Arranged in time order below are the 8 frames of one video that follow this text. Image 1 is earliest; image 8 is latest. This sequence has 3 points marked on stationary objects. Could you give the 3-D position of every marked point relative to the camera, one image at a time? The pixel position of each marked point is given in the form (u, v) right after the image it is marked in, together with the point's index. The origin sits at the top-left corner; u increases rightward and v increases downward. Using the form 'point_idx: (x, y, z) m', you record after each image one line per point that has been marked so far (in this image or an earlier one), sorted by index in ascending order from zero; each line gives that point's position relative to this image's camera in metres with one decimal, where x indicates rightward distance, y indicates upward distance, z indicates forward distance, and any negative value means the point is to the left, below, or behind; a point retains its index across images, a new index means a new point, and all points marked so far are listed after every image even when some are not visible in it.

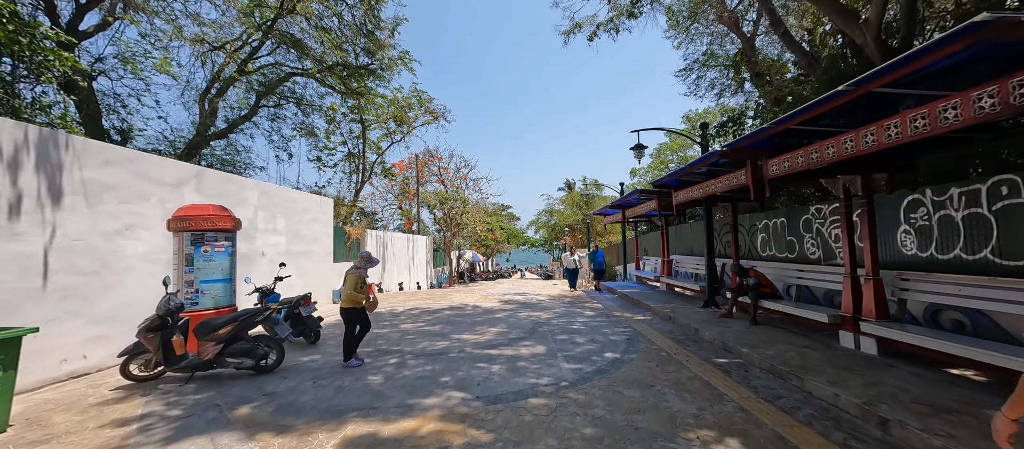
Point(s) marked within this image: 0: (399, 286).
0: (-5.1, -2.8, +17.4) m
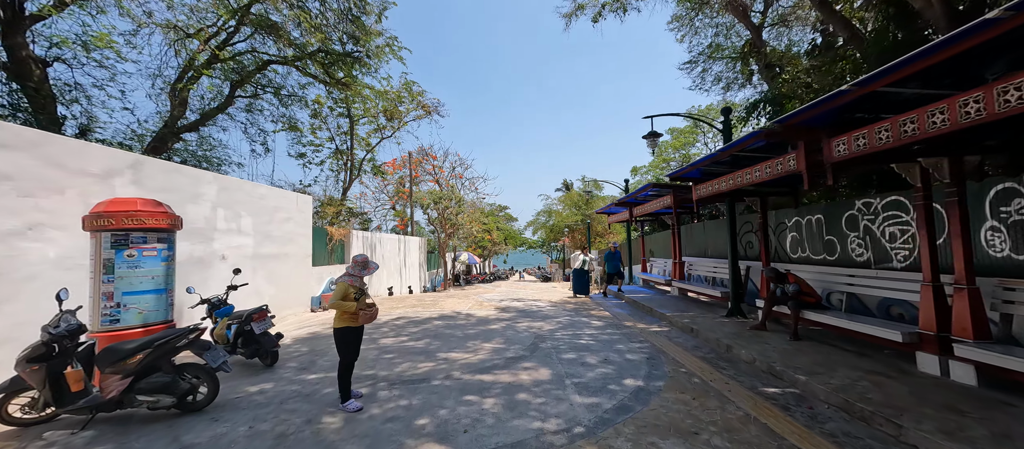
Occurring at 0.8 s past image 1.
0: (-5.2, -2.8, +16.3) m
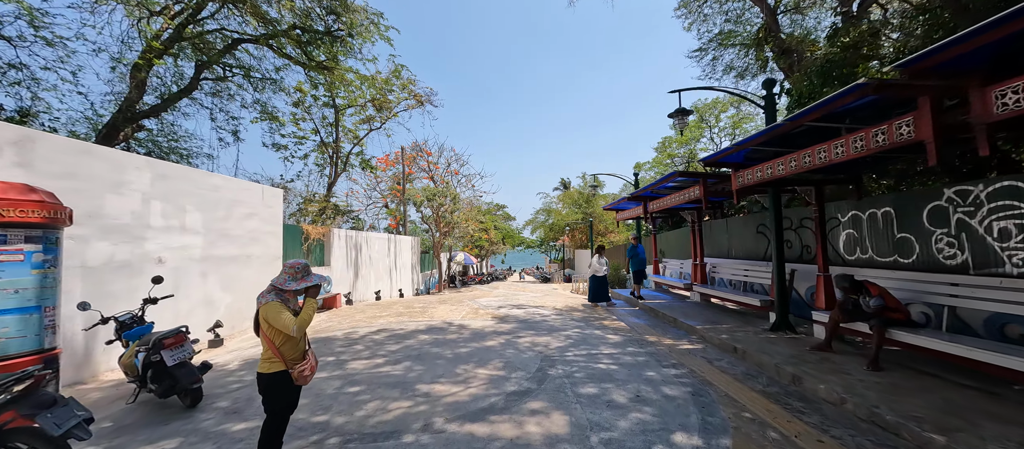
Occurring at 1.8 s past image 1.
0: (-5.2, -2.7, +14.9) m
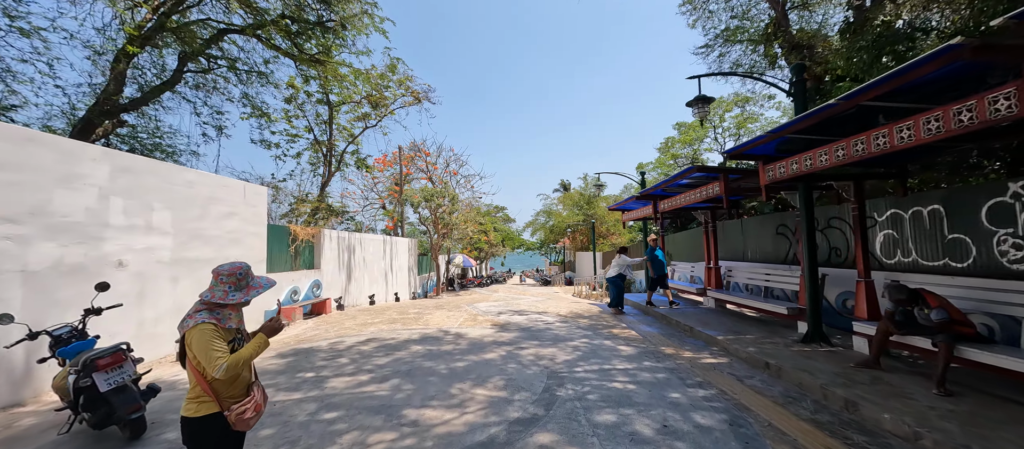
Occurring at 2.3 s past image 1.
0: (-5.2, -2.7, +14.3) m
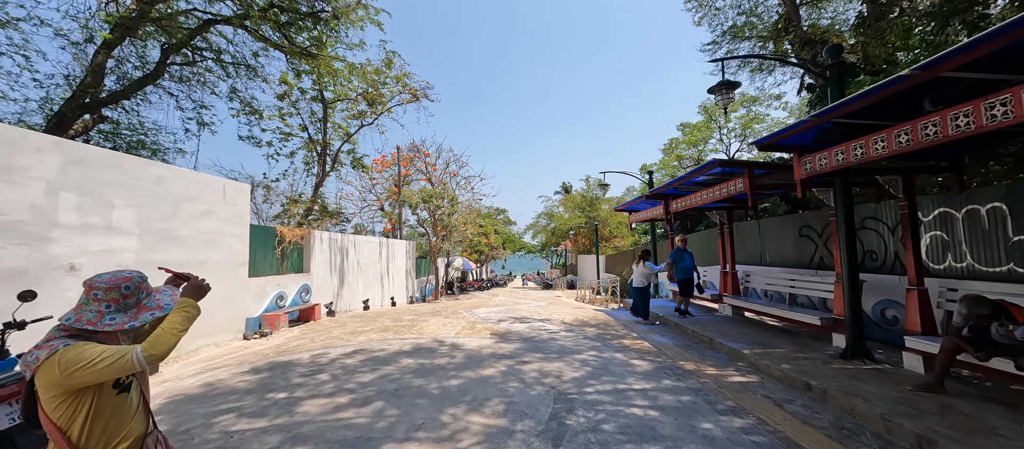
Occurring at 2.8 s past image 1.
0: (-5.2, -2.8, +13.6) m
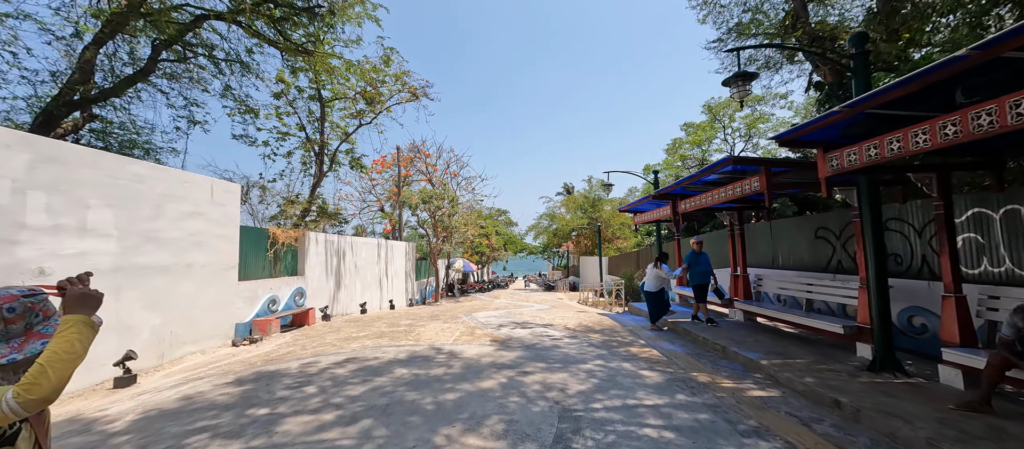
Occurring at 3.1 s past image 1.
0: (-5.1, -2.8, +13.3) m
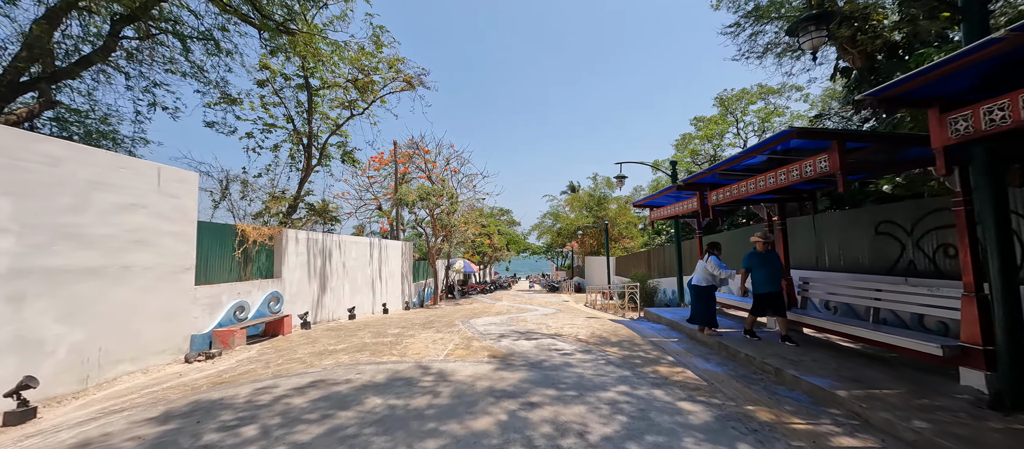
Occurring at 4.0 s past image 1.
0: (-5.0, -2.7, +12.1) m
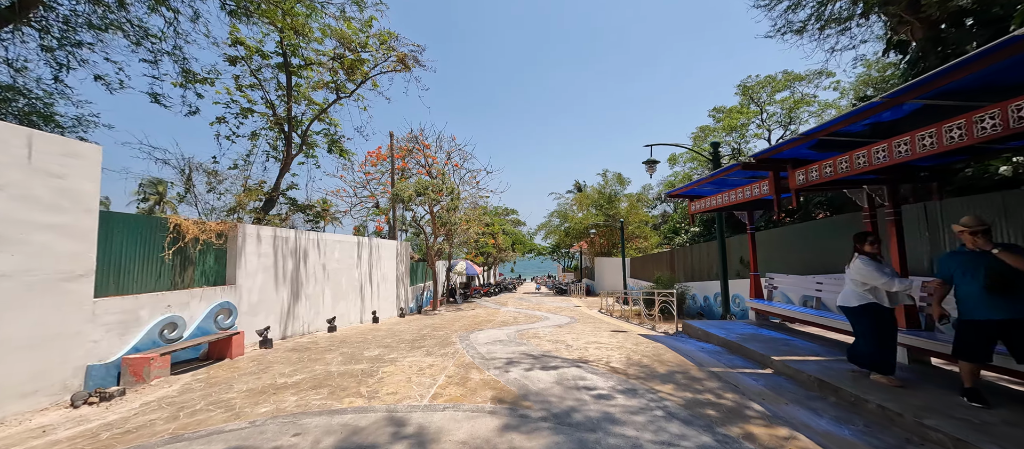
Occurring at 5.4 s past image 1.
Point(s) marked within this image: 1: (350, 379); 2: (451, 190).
0: (-4.8, -2.6, +10.3) m
1: (-2.3, -2.1, +5.4) m
2: (-3.0, +1.7, +19.1) m
